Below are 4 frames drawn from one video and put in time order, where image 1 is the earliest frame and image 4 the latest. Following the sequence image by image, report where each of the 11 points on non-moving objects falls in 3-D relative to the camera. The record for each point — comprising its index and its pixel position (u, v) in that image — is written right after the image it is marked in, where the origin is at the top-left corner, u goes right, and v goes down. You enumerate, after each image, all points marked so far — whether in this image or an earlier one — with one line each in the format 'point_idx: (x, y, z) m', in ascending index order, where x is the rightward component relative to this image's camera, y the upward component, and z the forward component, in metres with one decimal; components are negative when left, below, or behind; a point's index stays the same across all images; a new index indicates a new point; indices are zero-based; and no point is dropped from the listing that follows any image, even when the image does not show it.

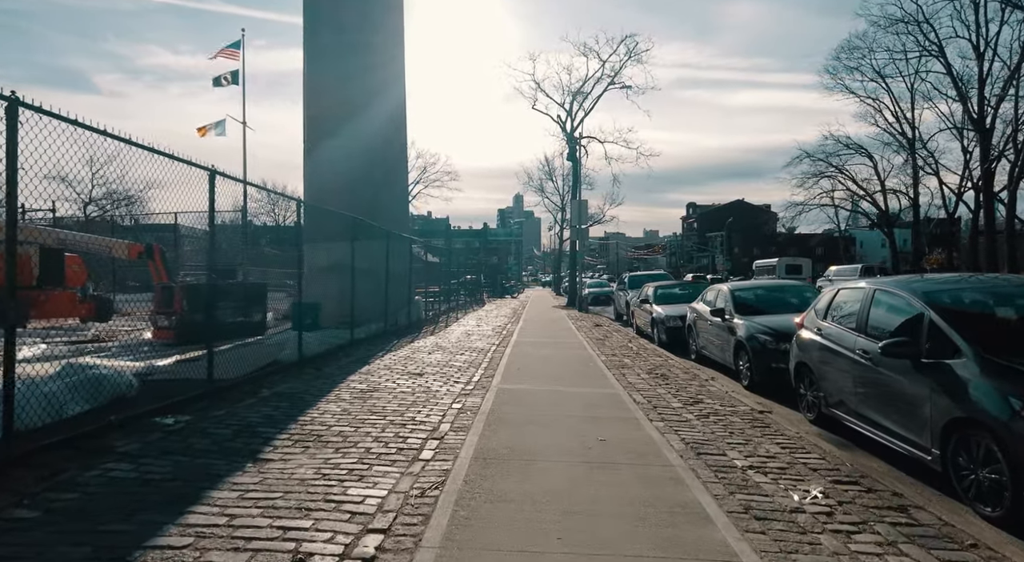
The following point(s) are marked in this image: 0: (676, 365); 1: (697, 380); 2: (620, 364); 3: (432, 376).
0: (+3.0, -1.6, +11.5) m
1: (+2.9, -1.6, +9.9) m
2: (+2.0, -1.5, +11.4) m
3: (-1.2, -1.5, +9.7) m
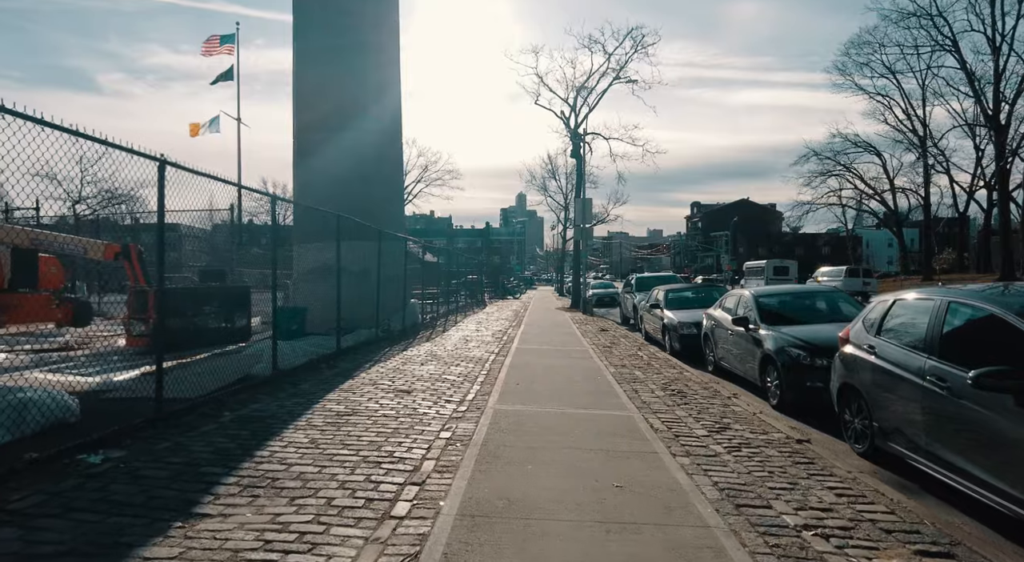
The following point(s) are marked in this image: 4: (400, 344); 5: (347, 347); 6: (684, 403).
0: (+3.0, -1.6, +10.5) m
1: (+2.9, -1.7, +8.8) m
2: (+2.0, -1.6, +10.3) m
3: (-1.3, -1.6, +8.6) m
4: (-2.7, -1.5, +14.9) m
5: (-3.5, -1.4, +13.1) m
6: (+2.3, -1.6, +8.3) m
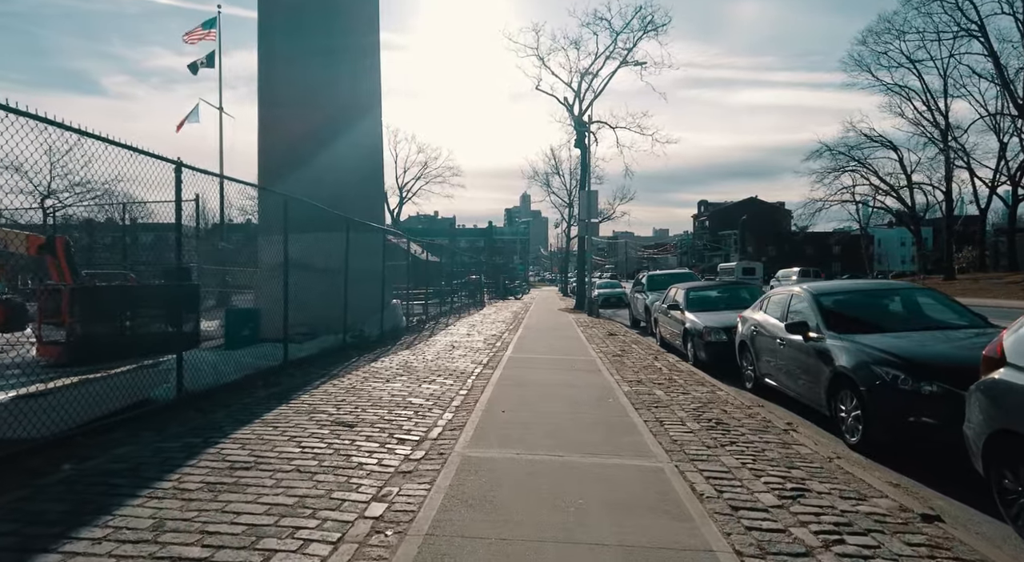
0: (+2.8, -1.6, +8.2) m
1: (+2.7, -1.6, +6.5) m
2: (+1.8, -1.5, +8.0) m
3: (-1.4, -1.5, +6.4) m
4: (-2.9, -1.5, +12.7) m
5: (-3.7, -1.3, +10.8) m
6: (+2.1, -1.6, +6.0) m
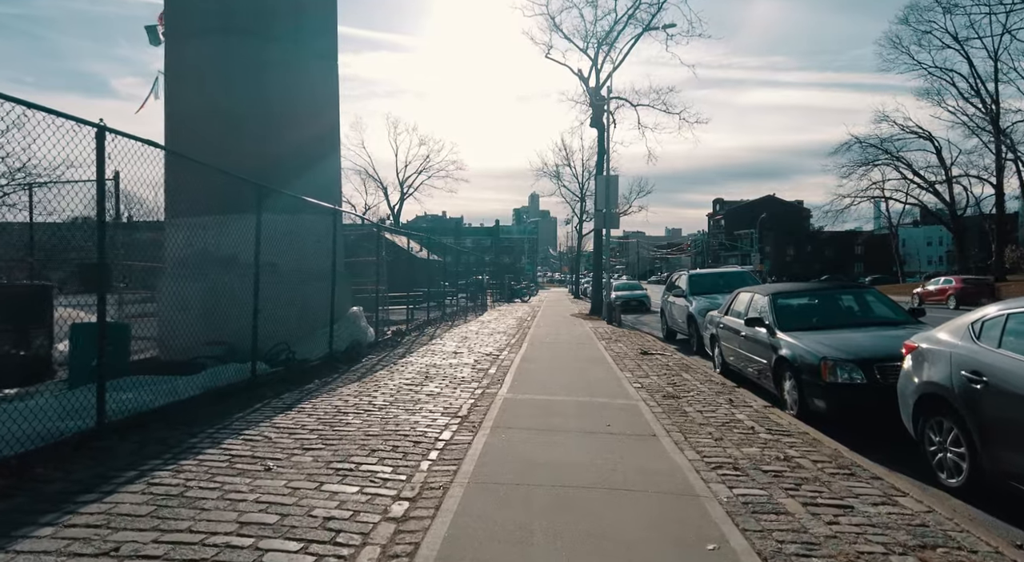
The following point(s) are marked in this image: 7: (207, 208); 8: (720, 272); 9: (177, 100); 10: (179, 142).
0: (+2.7, -1.6, +3.9) m
1: (+2.6, -1.6, +2.2) m
2: (+1.7, -1.5, +3.7) m
3: (-1.6, -1.5, +2.1) m
4: (-2.9, -1.5, +8.5) m
5: (-3.7, -1.3, +6.6) m
6: (+2.0, -1.6, +1.7) m
7: (-5.3, +1.2, +10.7) m
8: (+5.0, +0.2, +15.1) m
9: (-6.0, +3.2, +11.1) m
10: (-5.9, +2.5, +11.1) m
